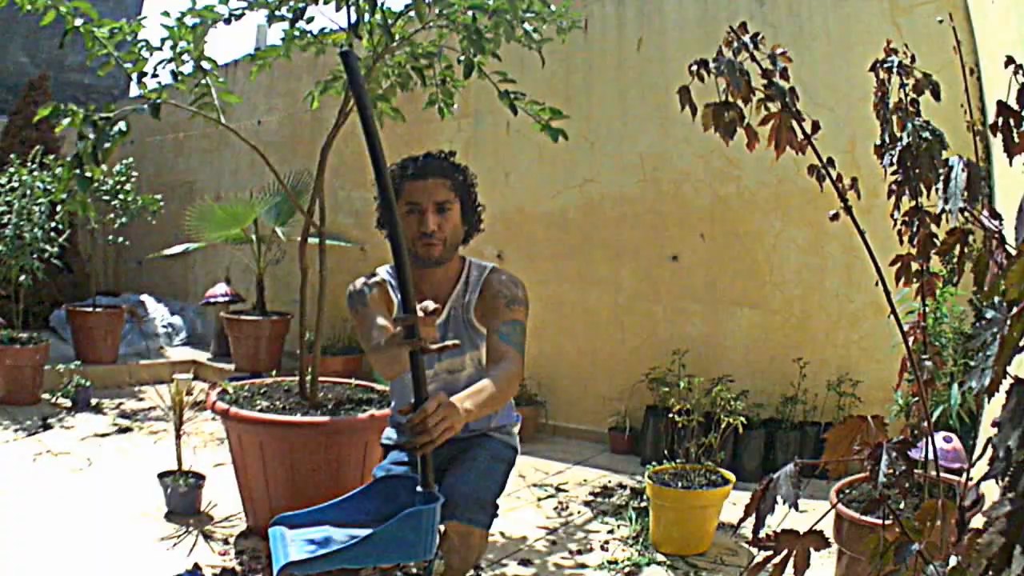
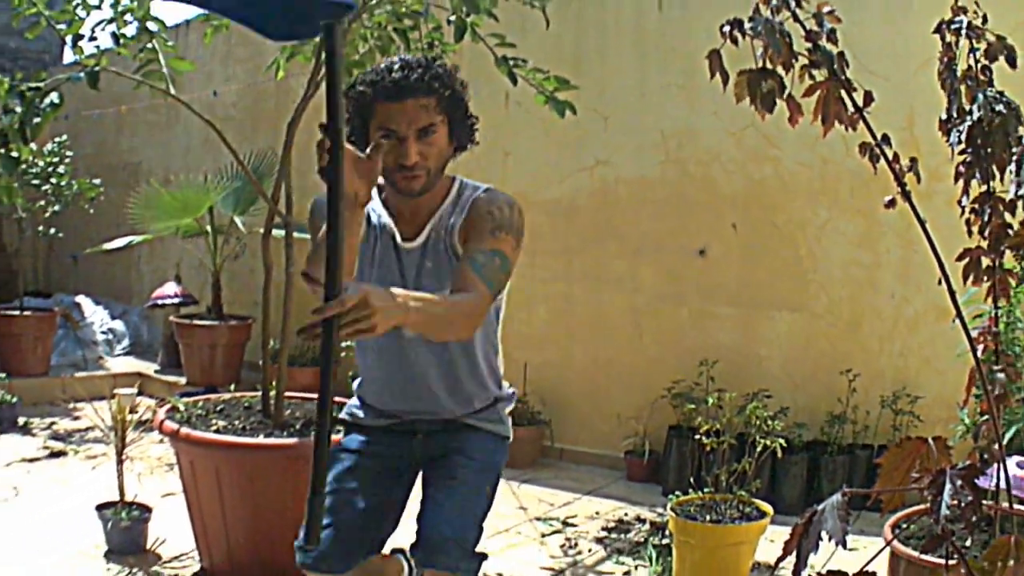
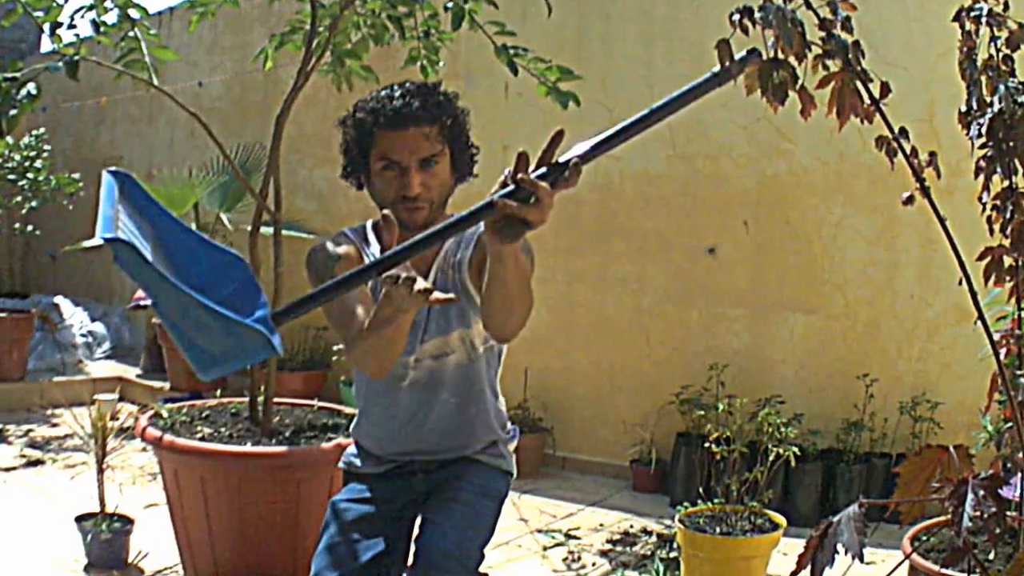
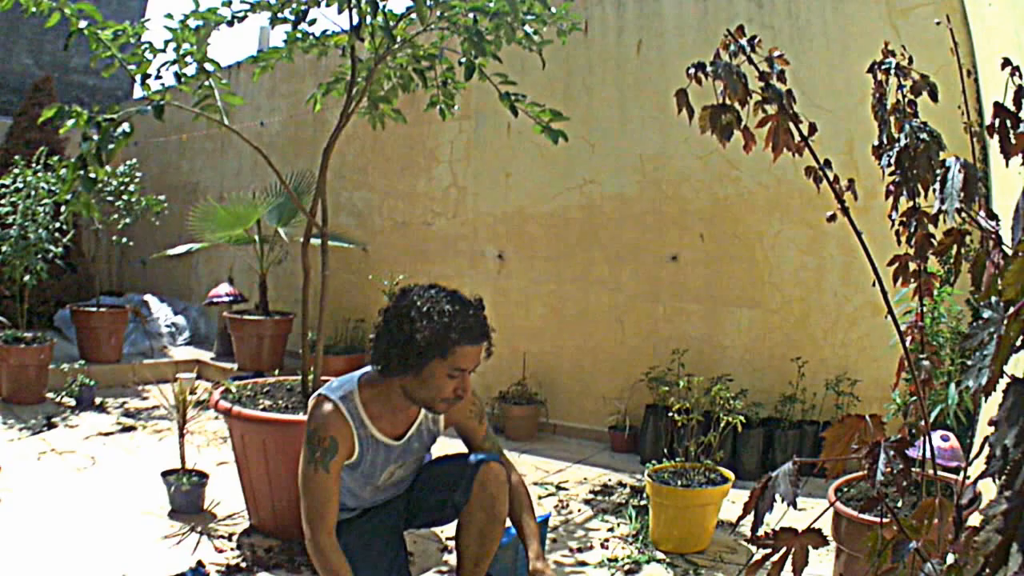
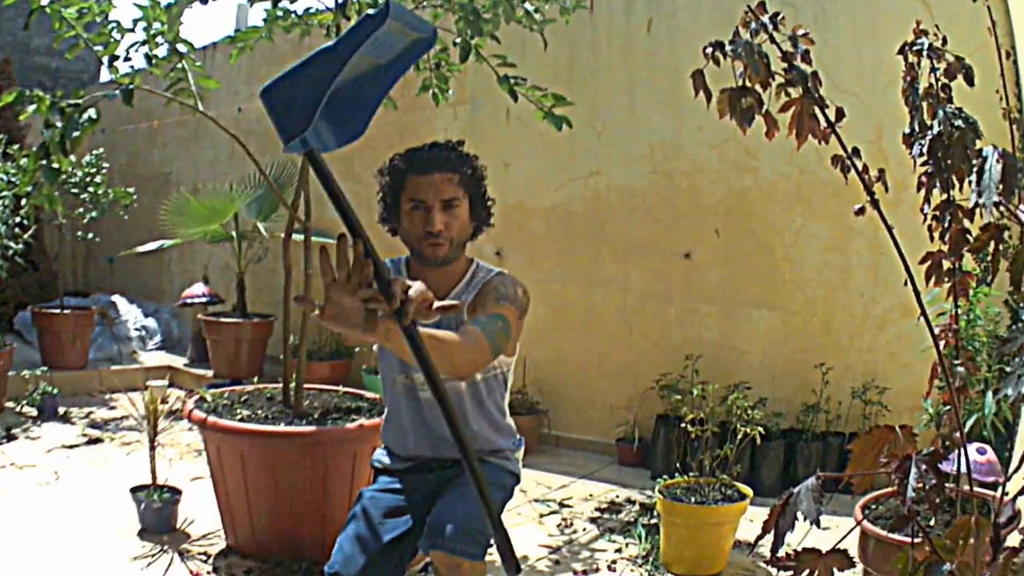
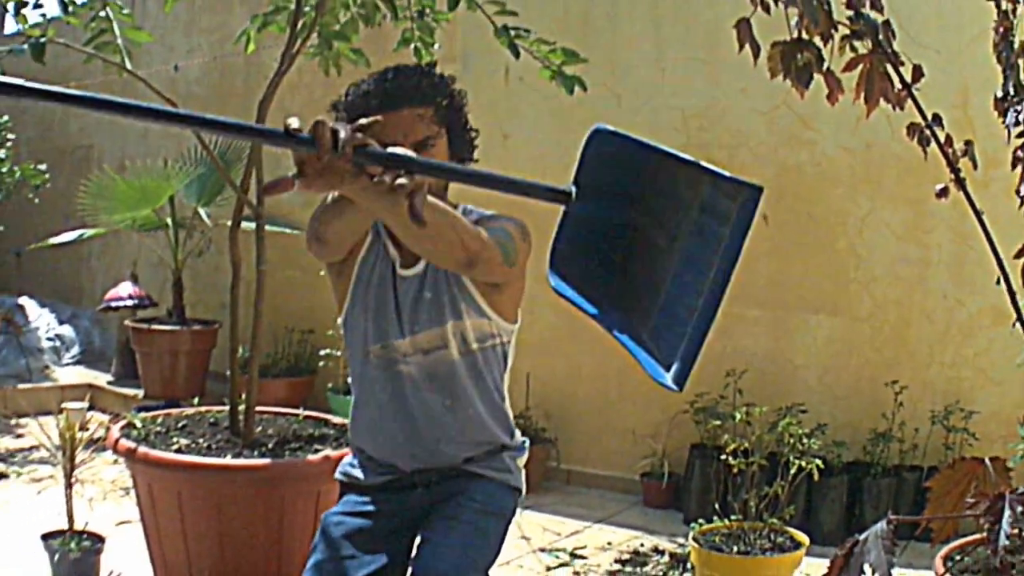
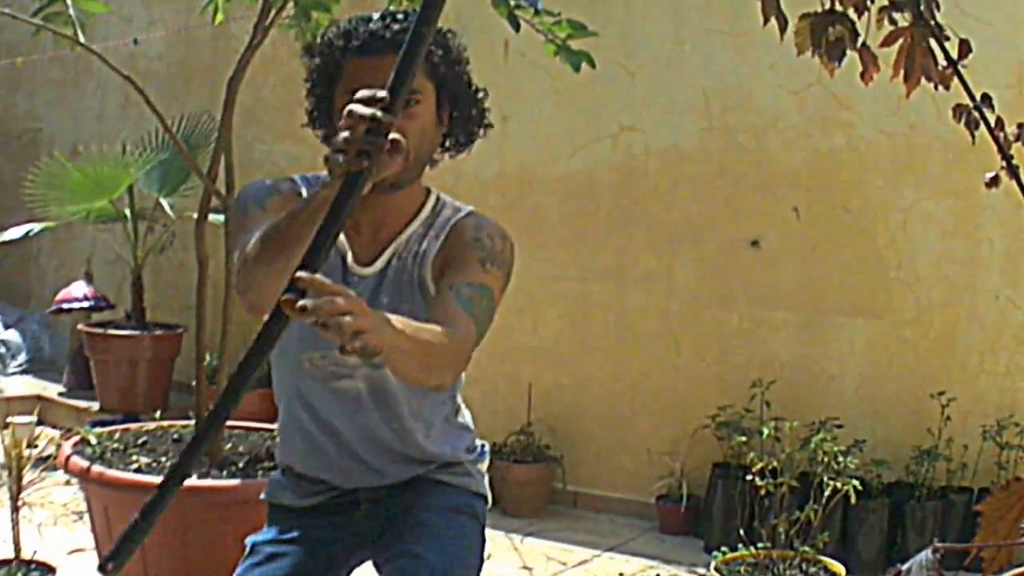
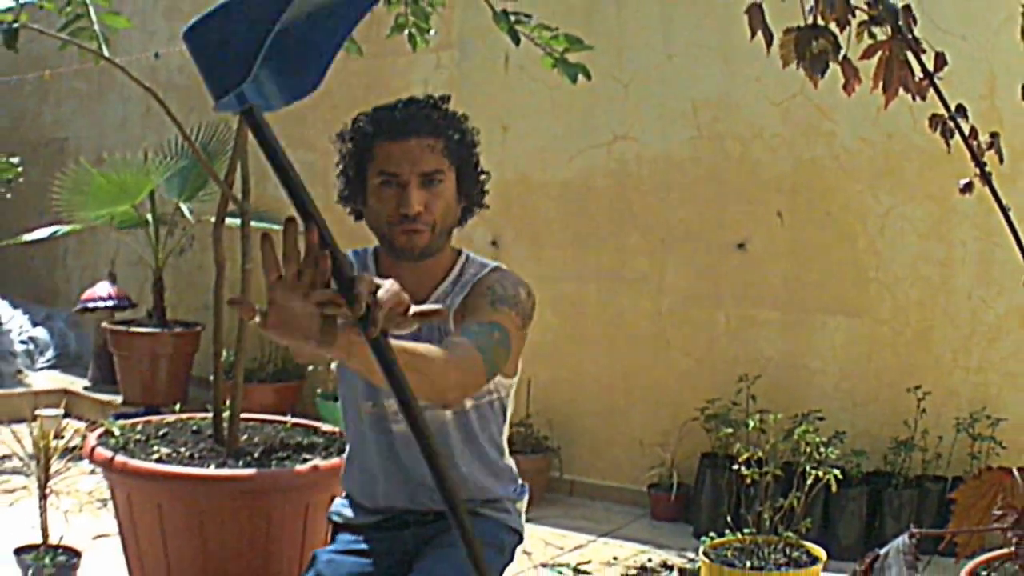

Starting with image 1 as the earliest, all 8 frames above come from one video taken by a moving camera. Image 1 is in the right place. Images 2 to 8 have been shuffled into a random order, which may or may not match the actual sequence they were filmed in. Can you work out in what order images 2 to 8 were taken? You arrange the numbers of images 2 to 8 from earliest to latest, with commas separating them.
5, 3, 7, 8, 6, 2, 4
